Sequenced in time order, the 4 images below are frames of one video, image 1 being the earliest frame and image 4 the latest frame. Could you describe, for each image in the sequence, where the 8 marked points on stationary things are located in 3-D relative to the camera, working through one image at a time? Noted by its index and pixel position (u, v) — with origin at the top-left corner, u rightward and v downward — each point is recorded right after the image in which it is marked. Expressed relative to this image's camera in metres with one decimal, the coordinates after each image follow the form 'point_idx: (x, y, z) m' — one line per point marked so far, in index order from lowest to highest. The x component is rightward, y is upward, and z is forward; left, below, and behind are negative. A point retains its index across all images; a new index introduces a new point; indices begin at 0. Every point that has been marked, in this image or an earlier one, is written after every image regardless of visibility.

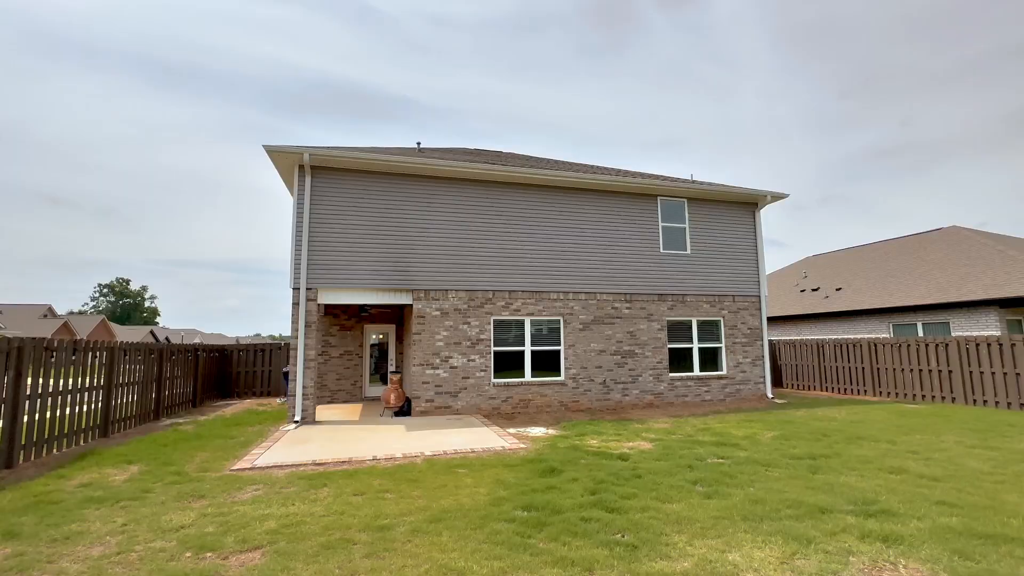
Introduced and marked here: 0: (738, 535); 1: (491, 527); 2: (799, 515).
0: (+1.8, -2.0, +3.9) m
1: (-0.2, -2.0, +4.1) m
2: (+2.5, -2.0, +4.3) m
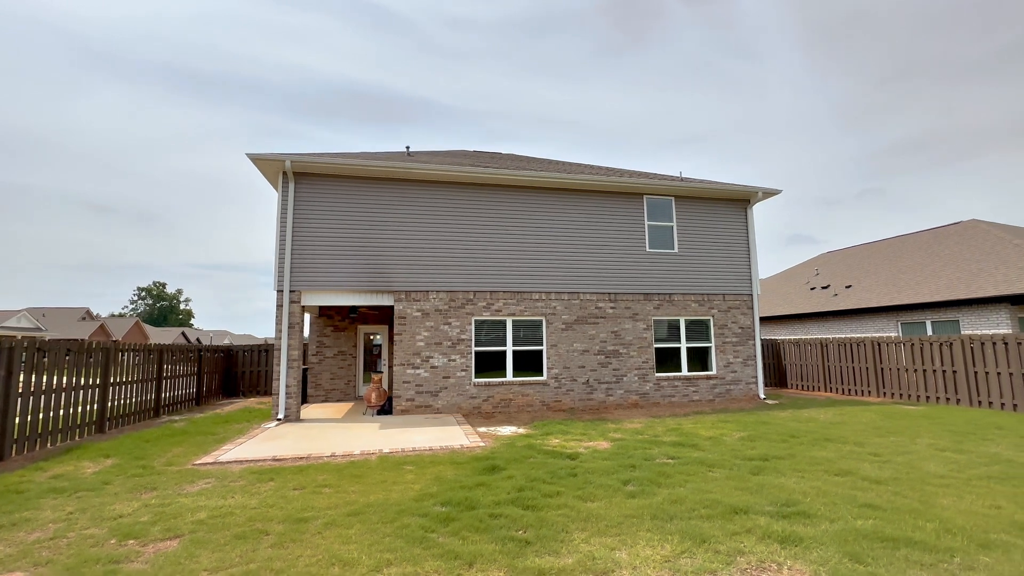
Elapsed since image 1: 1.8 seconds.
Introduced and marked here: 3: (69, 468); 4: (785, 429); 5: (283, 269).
0: (+1.0, -2.0, +3.9) m
1: (-1.0, -2.0, +4.3) m
2: (+1.7, -2.0, +4.3) m
3: (-5.6, -2.3, +6.2) m
4: (+4.5, -2.3, +8.2) m
5: (-4.7, +0.4, +10.0) m
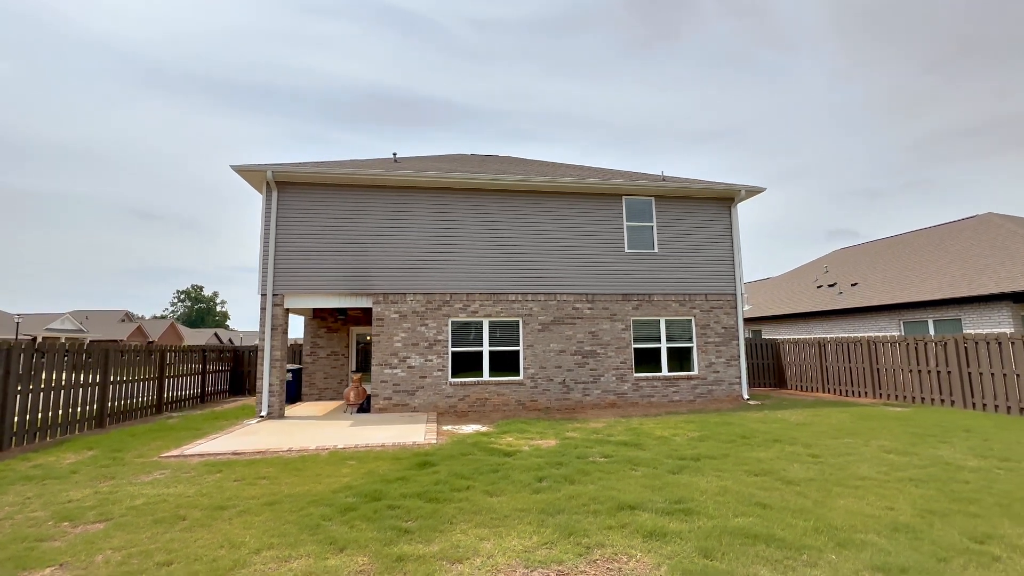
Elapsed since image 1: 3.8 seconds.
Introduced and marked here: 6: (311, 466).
0: (0.0, -2.0, +4.1) m
1: (-1.9, -2.1, +4.6) m
2: (+0.8, -2.0, +4.4) m
3: (-6.4, -2.4, +6.9) m
4: (+3.8, -2.4, +8.2) m
5: (-5.3, +0.3, +10.6) m
6: (-2.5, -2.3, +6.2) m
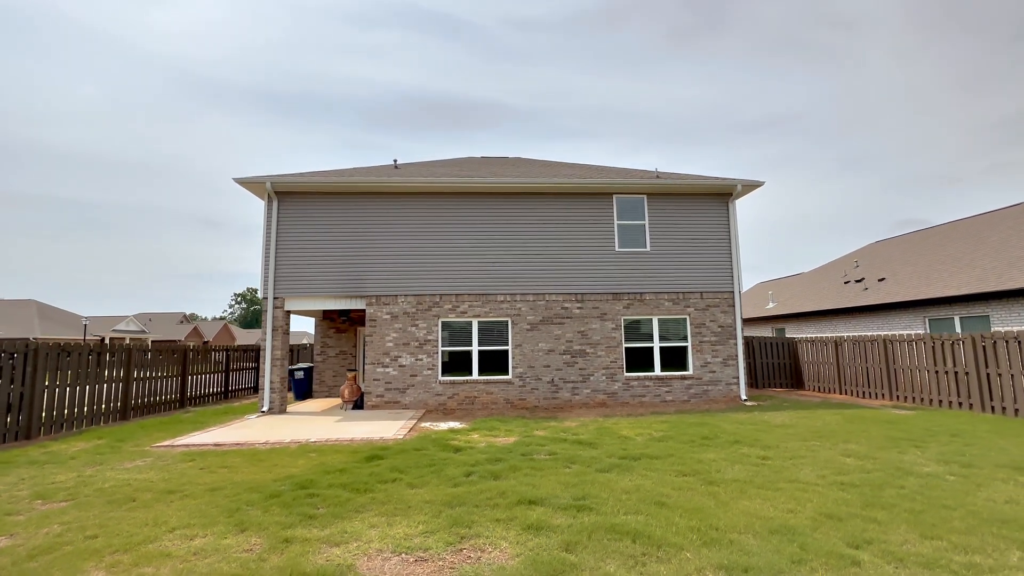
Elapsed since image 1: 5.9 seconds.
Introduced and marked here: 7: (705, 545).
0: (-0.9, -2.0, +4.4) m
1: (-2.8, -2.1, +5.0) m
2: (-0.1, -2.0, +4.6) m
3: (-7.1, -2.5, +7.7) m
4: (+3.3, -2.3, +8.0) m
5: (-5.6, +0.2, +11.3) m
6: (-3.3, -2.3, +6.7) m
7: (+1.4, -1.9, +3.6) m
